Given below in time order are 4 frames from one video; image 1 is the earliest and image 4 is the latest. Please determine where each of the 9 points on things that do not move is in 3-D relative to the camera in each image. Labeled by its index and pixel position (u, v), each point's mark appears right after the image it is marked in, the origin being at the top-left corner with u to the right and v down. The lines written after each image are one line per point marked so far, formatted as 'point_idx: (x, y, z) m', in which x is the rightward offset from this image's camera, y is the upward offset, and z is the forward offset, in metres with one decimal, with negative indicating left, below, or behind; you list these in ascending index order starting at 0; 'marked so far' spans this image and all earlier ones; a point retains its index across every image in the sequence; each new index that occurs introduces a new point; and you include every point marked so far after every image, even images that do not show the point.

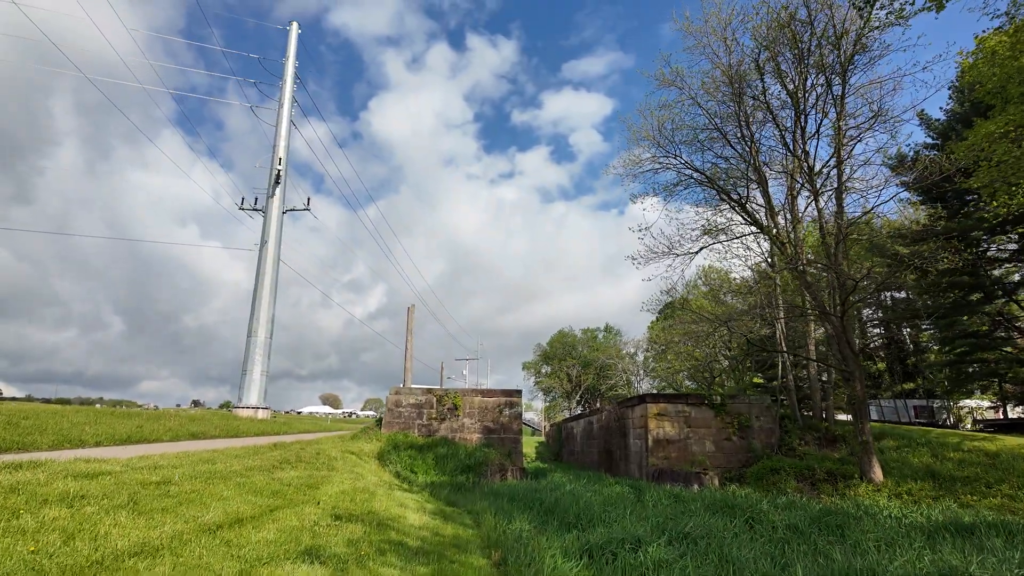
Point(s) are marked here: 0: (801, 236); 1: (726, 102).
0: (+7.0, +1.2, +13.1) m
1: (+5.1, +4.4, +12.7) m
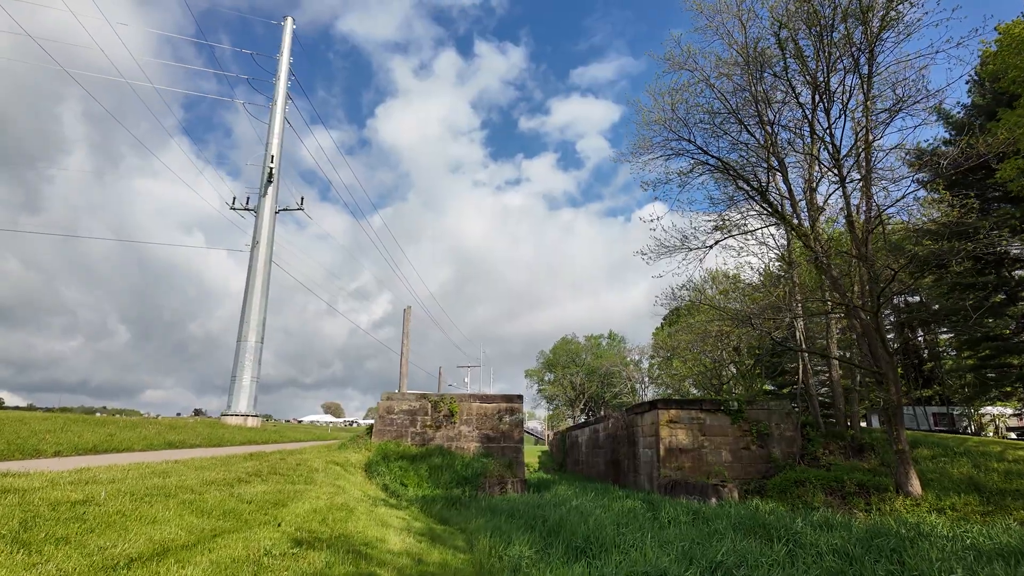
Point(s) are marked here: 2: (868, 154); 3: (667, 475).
0: (+7.0, +1.3, +12.1) m
1: (+5.0, +4.5, +11.8) m
2: (+7.4, +2.8, +11.1) m
3: (+3.5, -4.3, +12.3) m
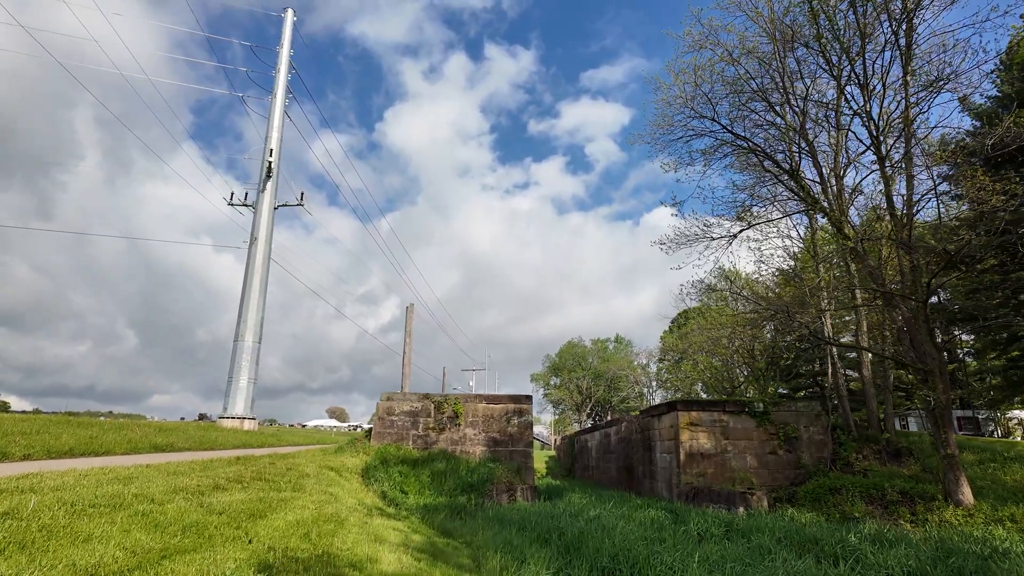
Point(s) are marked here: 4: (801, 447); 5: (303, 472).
0: (+7.2, +1.5, +11.3) m
1: (+5.2, +4.7, +11.0) m
2: (+7.5, +3.0, +10.3) m
3: (+3.7, -4.1, +11.4) m
4: (+6.3, -3.5, +11.7) m
5: (-3.3, -3.0, +8.7) m
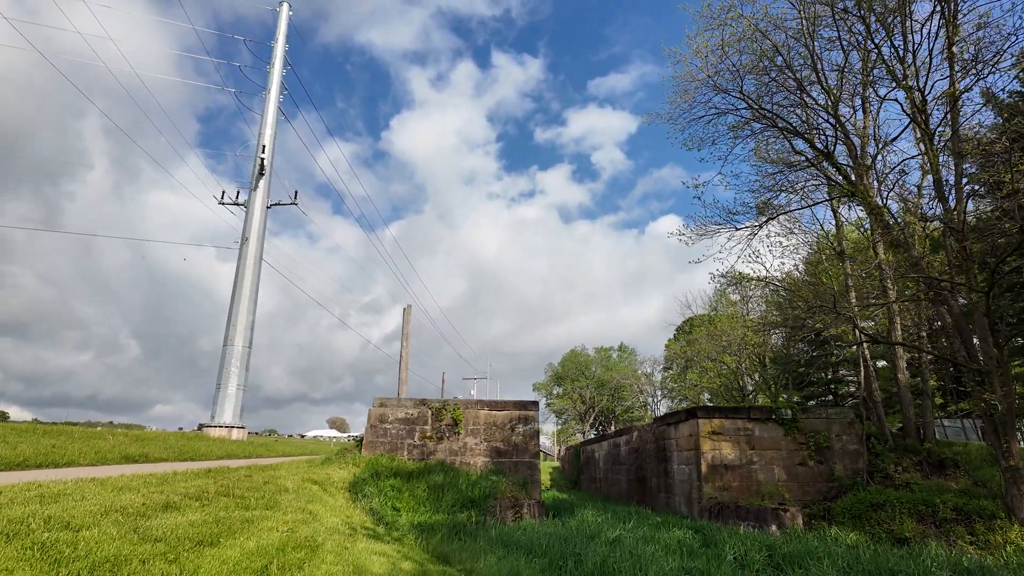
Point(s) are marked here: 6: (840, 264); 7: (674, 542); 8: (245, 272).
0: (+7.3, +1.6, +10.3) m
1: (+5.3, +4.8, +10.1) m
2: (+7.6, +3.1, +9.3) m
3: (+3.8, -4.0, +10.4) m
4: (+6.4, -3.4, +10.7) m
5: (-3.3, -2.8, +7.6) m
6: (+7.7, +0.6, +12.4) m
7: (+2.0, -3.1, +6.7) m
8: (-9.7, +0.6, +19.5) m
